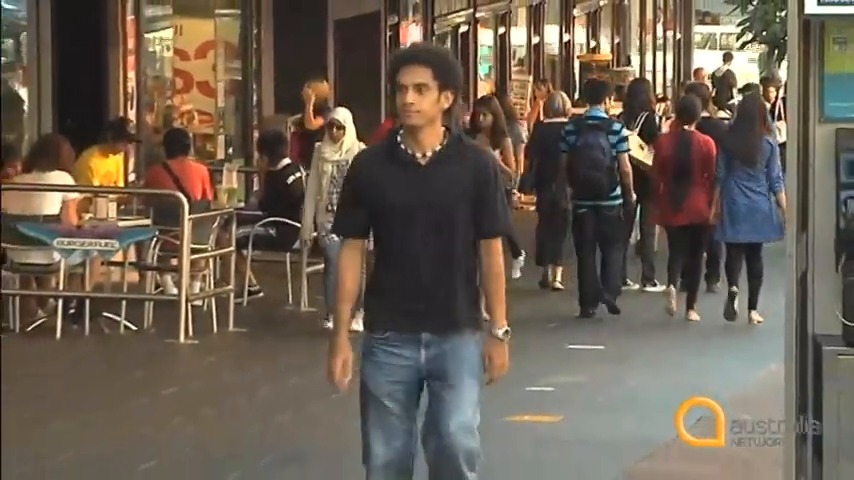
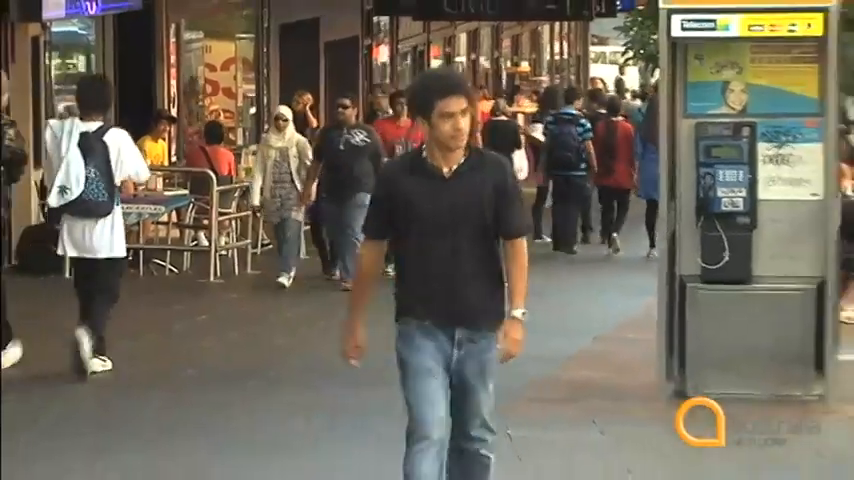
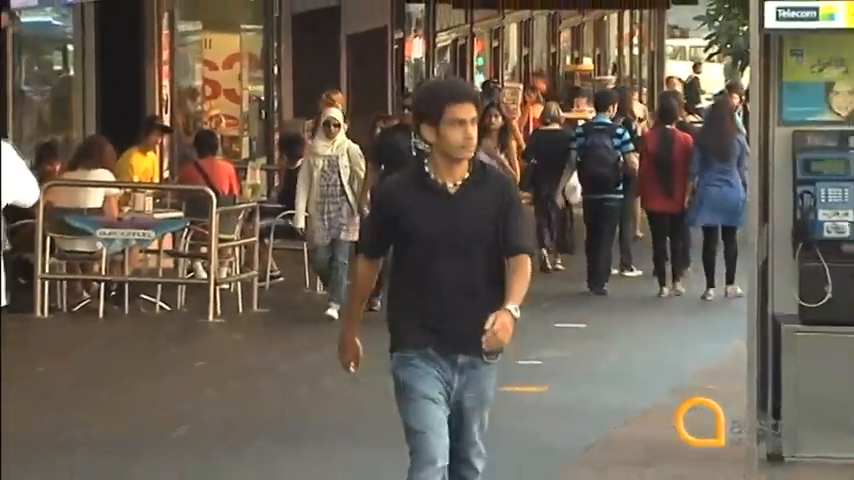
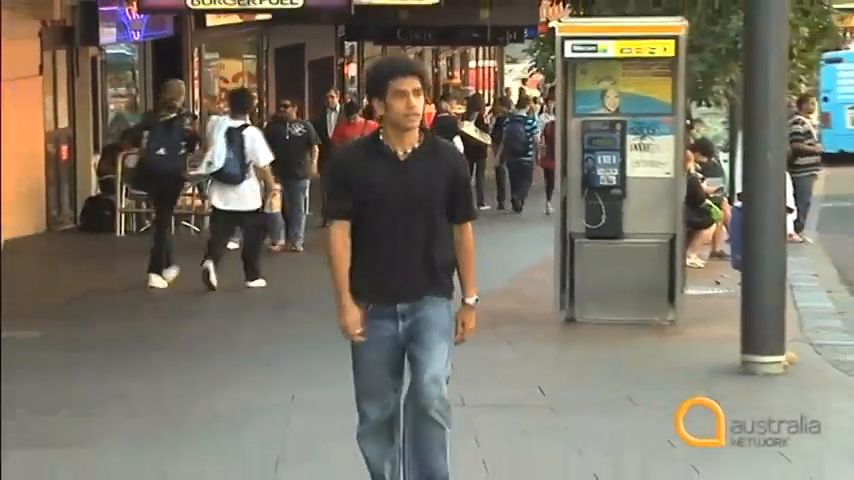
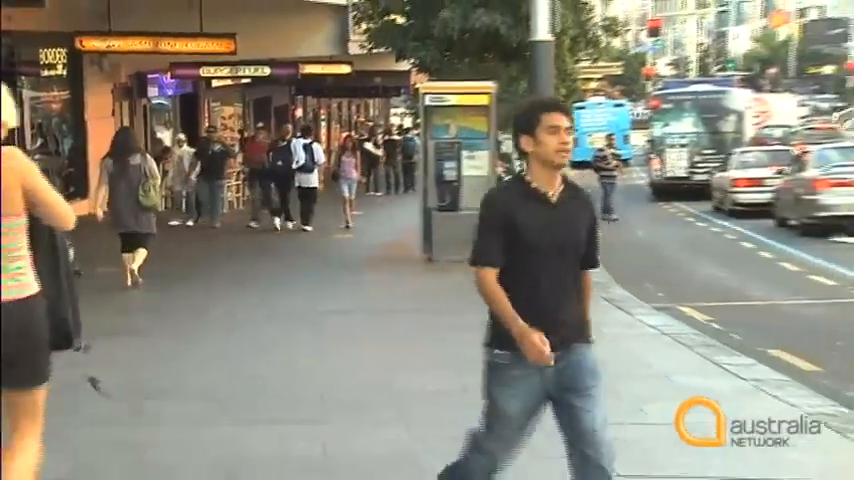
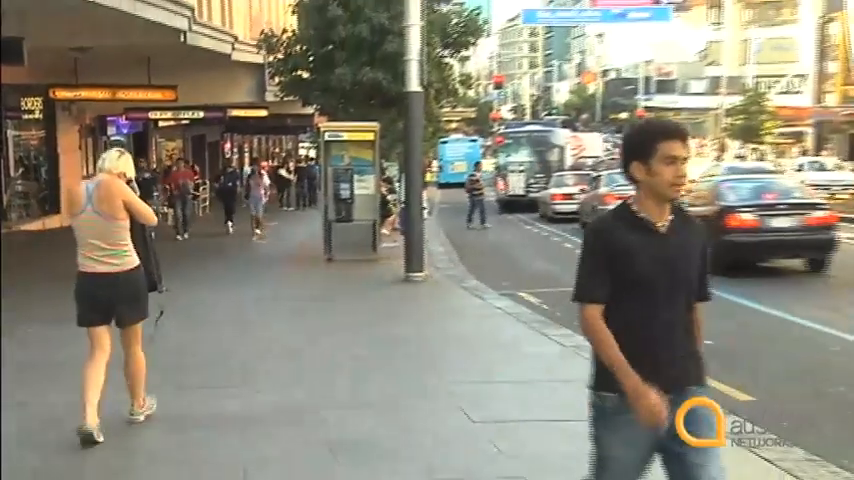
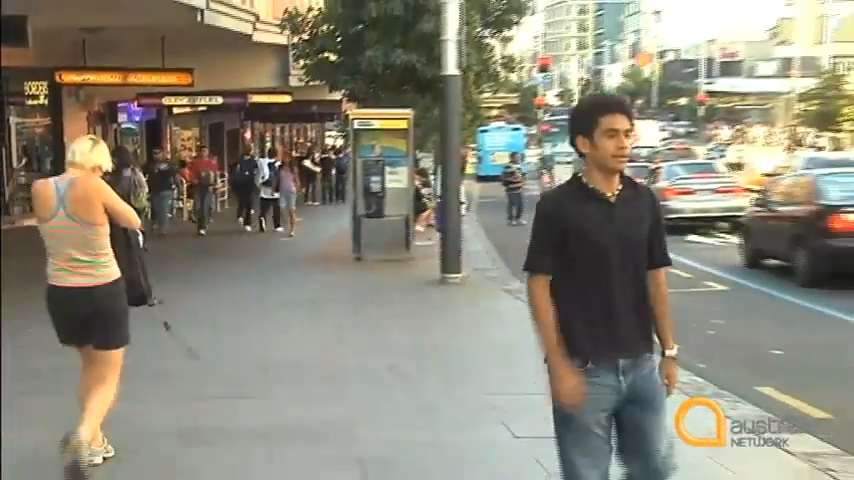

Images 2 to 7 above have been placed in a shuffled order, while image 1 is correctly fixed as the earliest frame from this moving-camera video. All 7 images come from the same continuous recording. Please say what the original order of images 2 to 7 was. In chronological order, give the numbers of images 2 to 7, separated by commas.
3, 2, 4, 5, 7, 6
